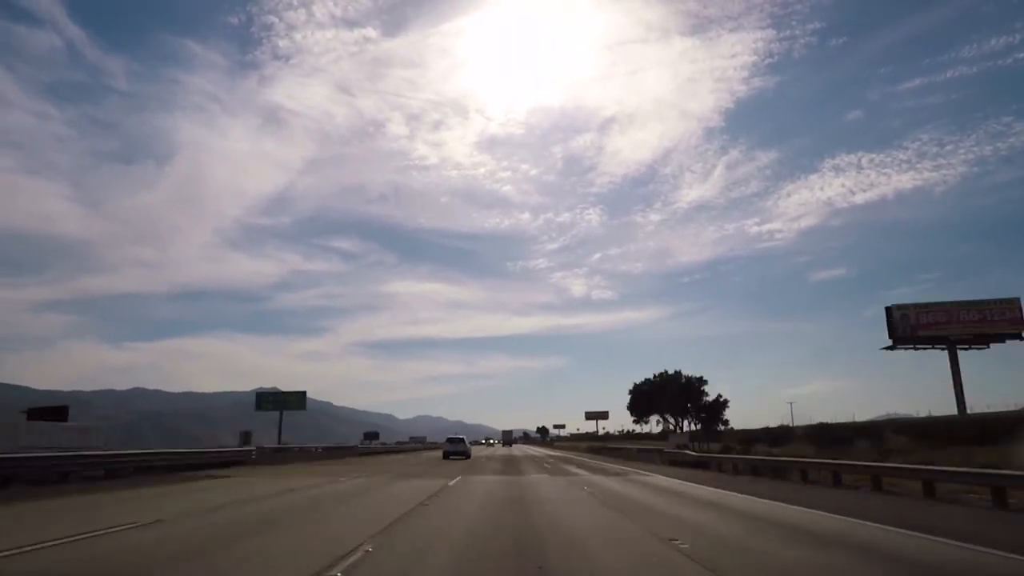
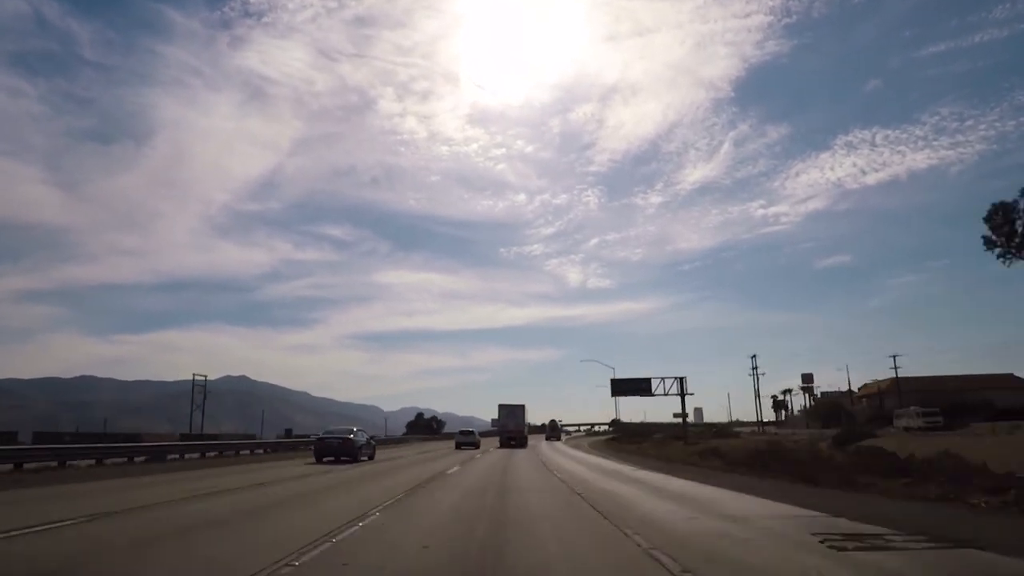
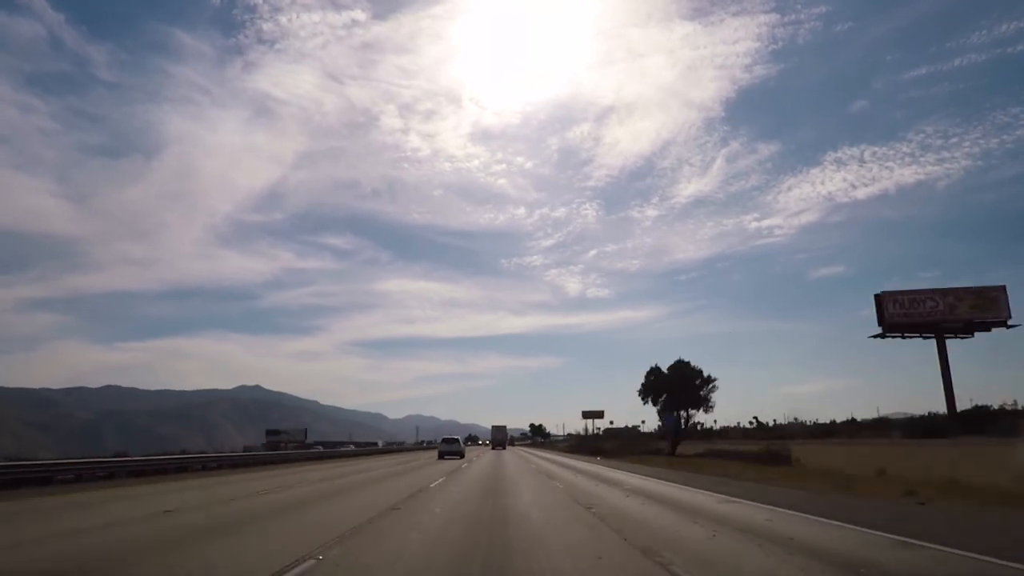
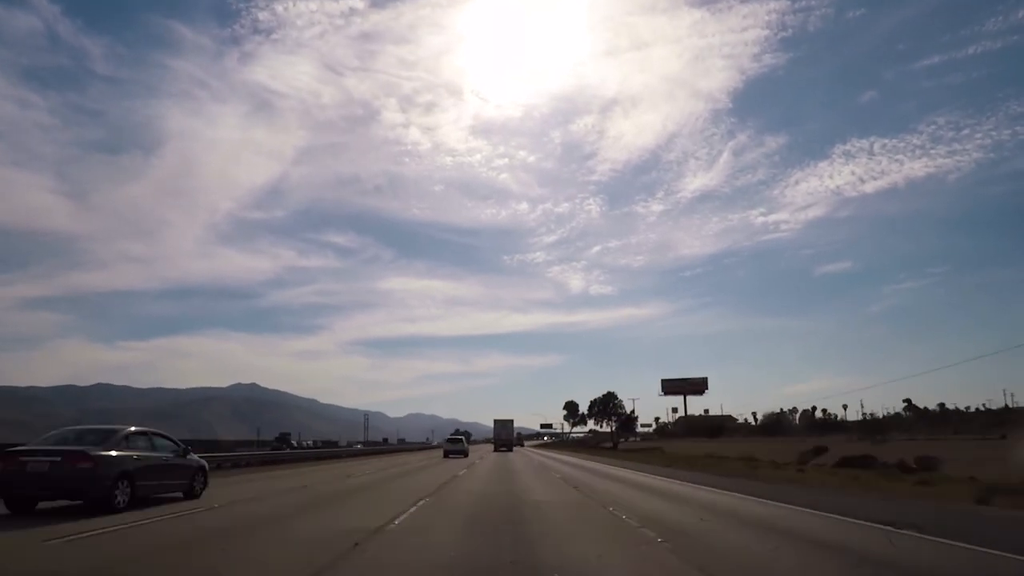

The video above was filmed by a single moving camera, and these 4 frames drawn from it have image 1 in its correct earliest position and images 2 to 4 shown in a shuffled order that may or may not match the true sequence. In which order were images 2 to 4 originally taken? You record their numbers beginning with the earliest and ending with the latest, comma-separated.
3, 4, 2
